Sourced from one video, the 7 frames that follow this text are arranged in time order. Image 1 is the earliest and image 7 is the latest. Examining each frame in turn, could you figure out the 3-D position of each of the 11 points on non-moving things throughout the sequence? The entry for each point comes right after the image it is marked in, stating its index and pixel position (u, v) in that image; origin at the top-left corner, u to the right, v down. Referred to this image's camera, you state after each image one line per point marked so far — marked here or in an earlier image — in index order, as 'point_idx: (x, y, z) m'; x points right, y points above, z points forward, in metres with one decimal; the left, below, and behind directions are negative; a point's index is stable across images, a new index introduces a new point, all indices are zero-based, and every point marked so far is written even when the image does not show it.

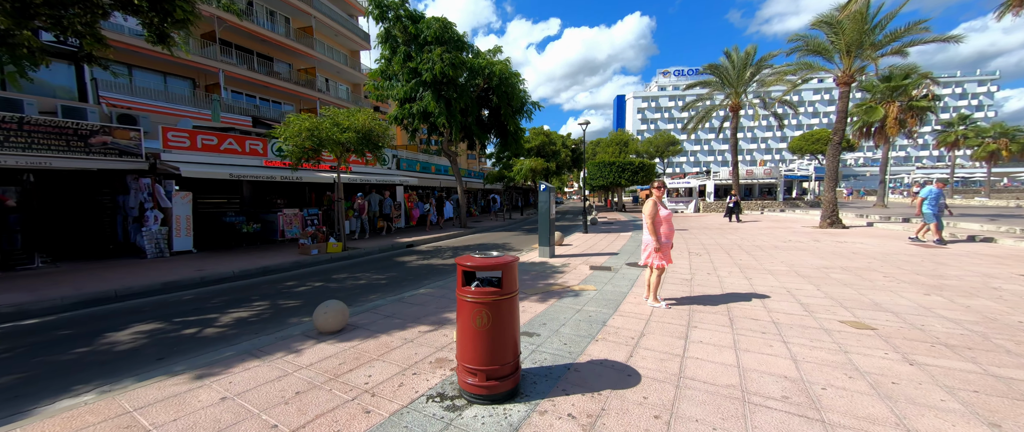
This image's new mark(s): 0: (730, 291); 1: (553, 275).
0: (+3.7, -1.3, +5.9) m
1: (+0.9, -1.2, +7.3) m
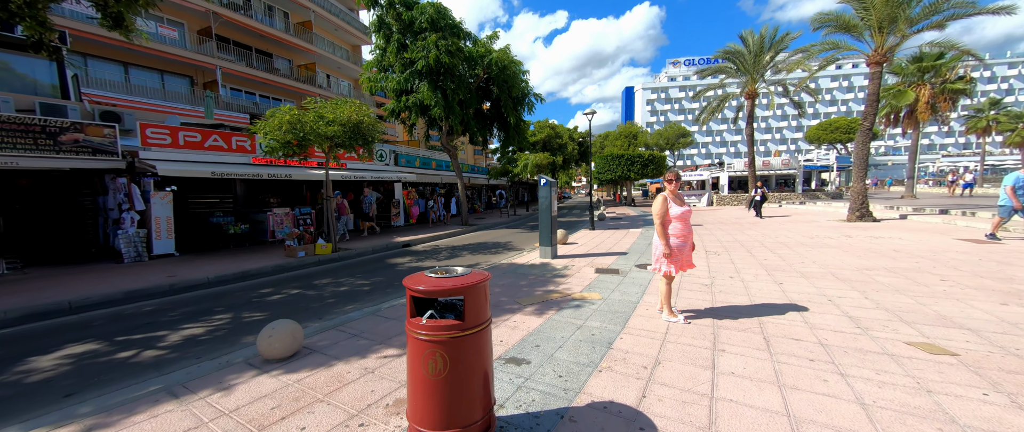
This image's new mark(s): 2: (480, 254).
0: (+3.6, -1.2, +5.0) m
1: (+0.8, -1.2, +6.6) m
2: (-0.9, -1.1, +10.4) m
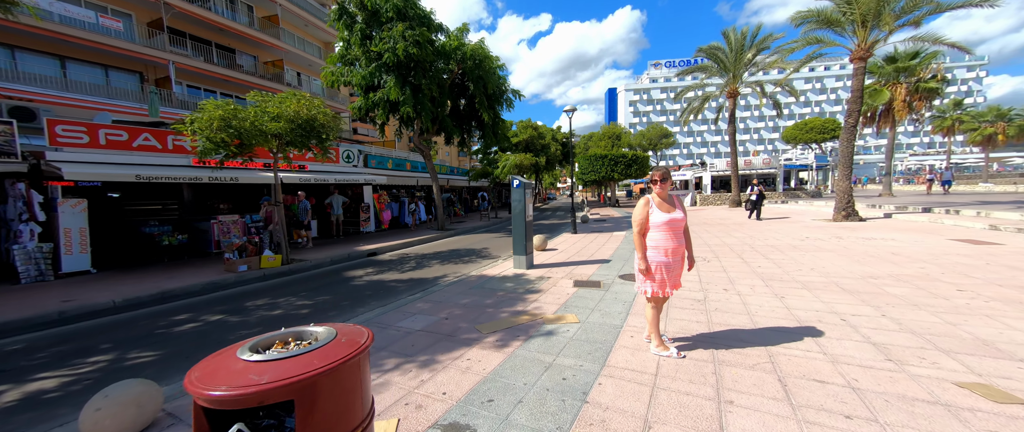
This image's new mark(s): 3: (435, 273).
0: (+3.1, -1.3, +4.3) m
1: (+0.3, -1.3, +5.7) m
2: (-1.6, -1.3, +9.4) m
3: (-1.8, -1.3, +8.2) m
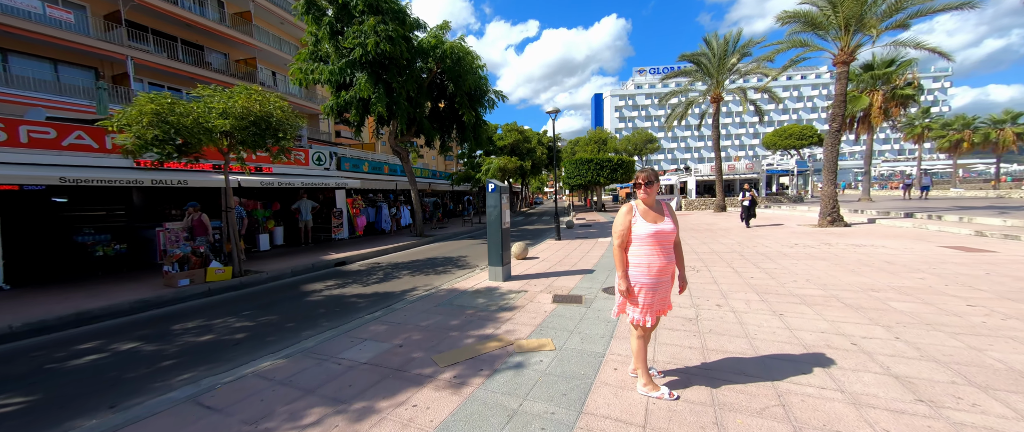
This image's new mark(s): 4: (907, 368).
0: (+2.7, -1.4, +3.7) m
1: (-0.2, -1.4, +5.1) m
2: (-2.2, -1.4, +8.7) m
3: (-2.3, -1.5, +7.4) m
4: (+3.6, -1.4, +3.2) m
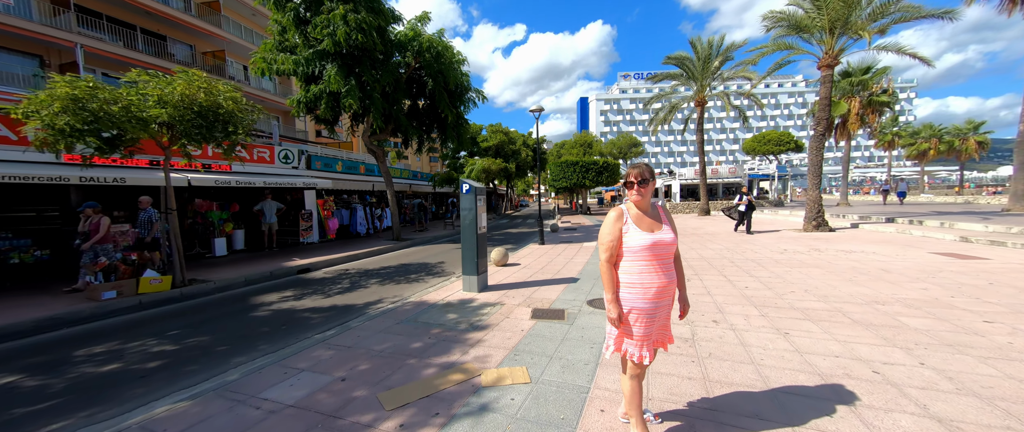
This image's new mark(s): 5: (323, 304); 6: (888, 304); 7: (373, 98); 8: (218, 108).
0: (+2.4, -1.5, +3.2) m
1: (-0.5, -1.5, +4.4) m
2: (-2.7, -1.5, +8.0) m
3: (-2.8, -1.6, +6.7) m
4: (+3.3, -1.4, +2.6) m
5: (-3.4, -1.6, +6.3) m
6: (+5.4, -1.3, +5.0) m
7: (-4.7, +4.0, +11.8) m
8: (-5.9, +2.2, +7.0) m
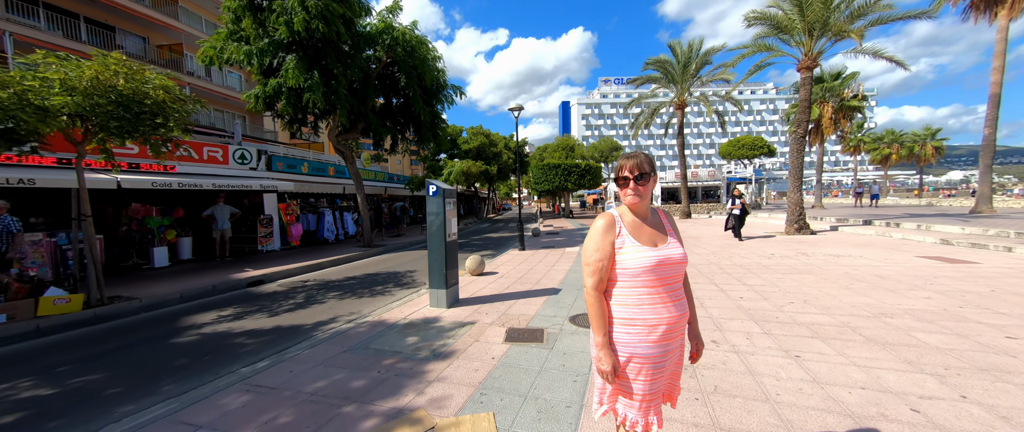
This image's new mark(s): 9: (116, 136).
0: (+2.1, -1.5, +2.6) m
1: (-0.8, -1.6, +3.6) m
2: (-3.2, -1.6, +7.1) m
3: (-3.2, -1.7, +5.8) m
4: (+3.0, -1.5, +2.1) m
5: (-3.8, -1.7, +5.4) m
6: (+5.0, -1.3, +4.6) m
7: (-5.4, +3.8, +10.9) m
8: (-6.4, +2.0, +6.0) m
9: (-6.8, +1.4, +6.0) m
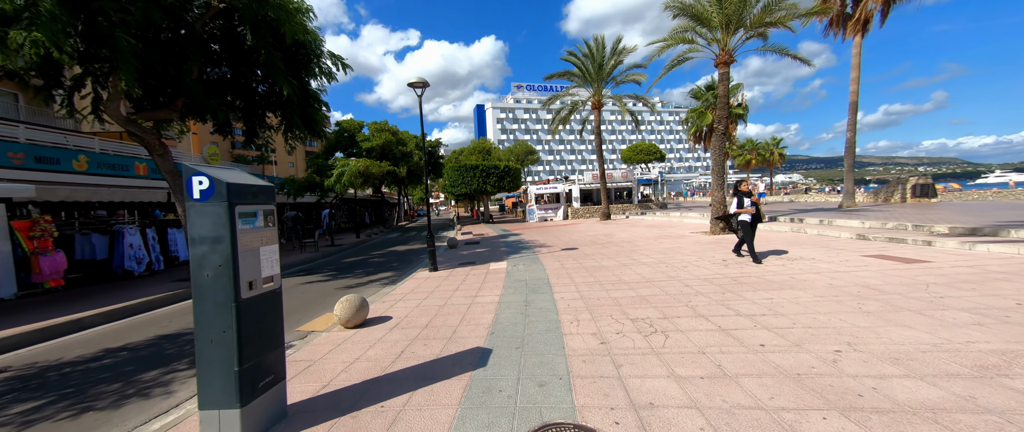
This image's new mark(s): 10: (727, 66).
0: (+1.8, -1.6, +0.3) m
1: (-1.3, -1.7, +0.6) m
2: (-4.4, -1.9, +3.5) m
3: (-4.1, -1.9, +2.2) m
4: (+2.9, -1.5, 0.0) m
5: (-4.6, -2.0, +1.7) m
6: (+4.2, -1.3, +2.9) m
7: (-7.6, +3.4, +6.7) m
8: (-7.3, +1.7, +1.7) m
9: (-7.7, +1.0, +1.6) m
10: (+8.6, +5.9, +13.8) m
